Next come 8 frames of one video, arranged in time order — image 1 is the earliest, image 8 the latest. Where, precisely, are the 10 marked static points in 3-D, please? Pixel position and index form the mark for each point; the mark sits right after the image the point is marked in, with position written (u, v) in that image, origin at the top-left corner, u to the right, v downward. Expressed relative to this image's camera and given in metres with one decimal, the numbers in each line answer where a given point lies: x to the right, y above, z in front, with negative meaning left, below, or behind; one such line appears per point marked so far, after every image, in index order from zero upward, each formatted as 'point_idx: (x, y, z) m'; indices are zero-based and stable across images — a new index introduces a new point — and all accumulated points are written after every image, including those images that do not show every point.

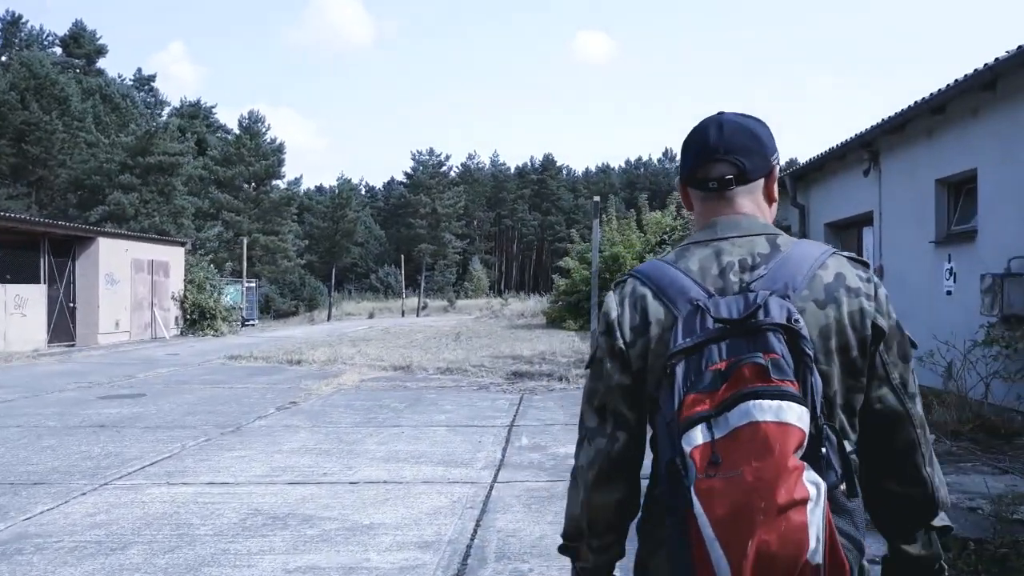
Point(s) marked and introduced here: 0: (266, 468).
0: (-1.9, -1.4, +6.2) m
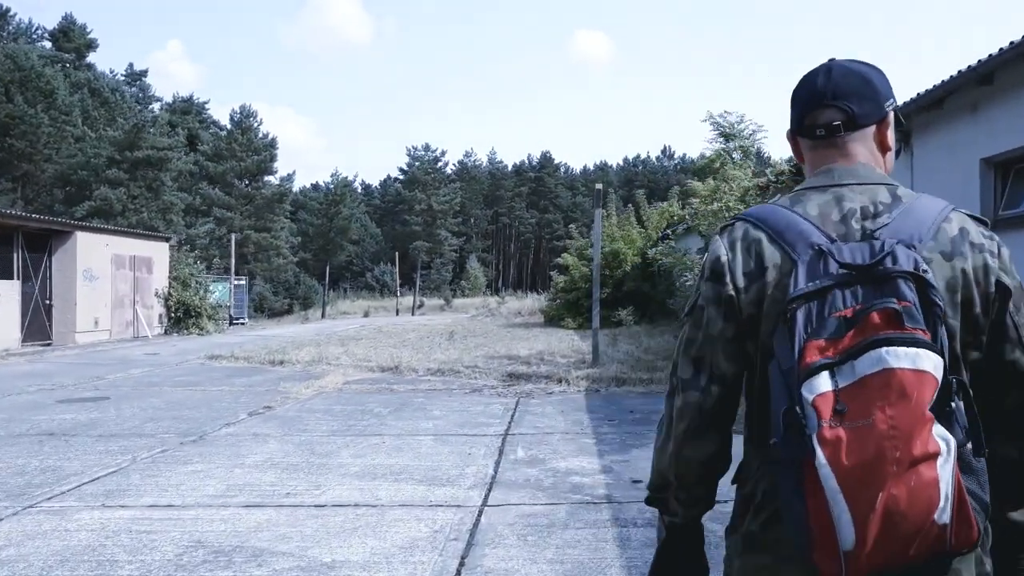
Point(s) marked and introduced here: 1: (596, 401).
0: (-1.9, -1.3, +5.4) m
1: (+0.9, -1.3, +9.1) m
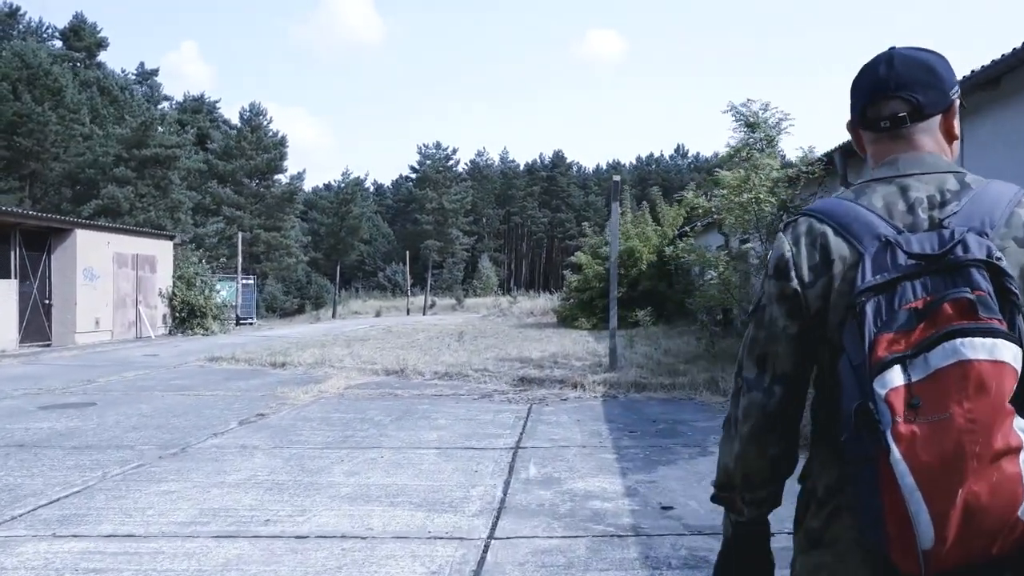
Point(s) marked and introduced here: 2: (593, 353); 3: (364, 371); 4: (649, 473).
0: (-1.8, -1.3, +4.7) m
1: (+1.1, -1.2, +8.4) m
2: (+1.2, -1.0, +12.0) m
3: (-2.1, -1.2, +11.8) m
4: (+0.9, -1.2, +5.5) m
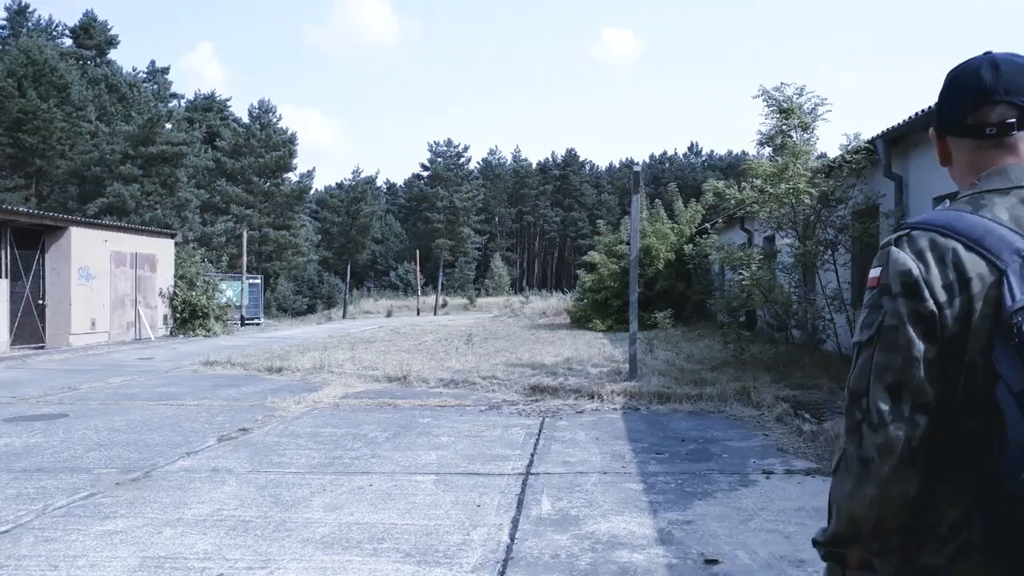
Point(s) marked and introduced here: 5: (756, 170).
0: (-1.8, -1.3, +3.9) m
1: (+1.1, -1.3, +7.5) m
2: (+1.4, -1.0, +11.2) m
3: (-2.0, -1.2, +11.0) m
4: (+1.0, -1.2, +4.6) m
5: (+2.7, +1.3, +9.2) m
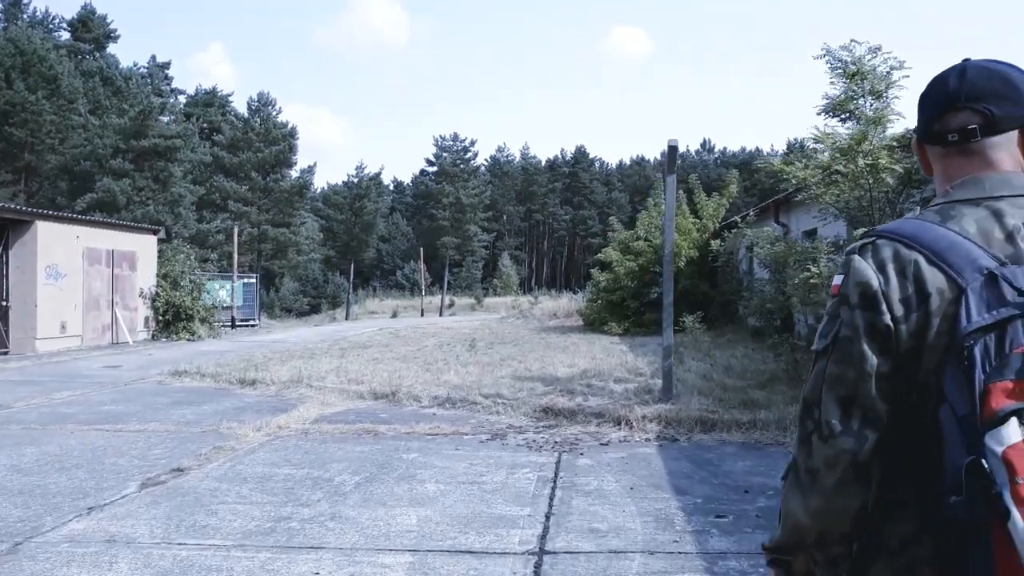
0: (-1.8, -1.3, +2.3) m
1: (+1.2, -1.3, +5.9) m
2: (+1.4, -1.0, +9.5) m
3: (-1.9, -1.2, +9.4) m
4: (+1.0, -1.2, +3.0) m
5: (+2.8, +1.3, +7.6) m
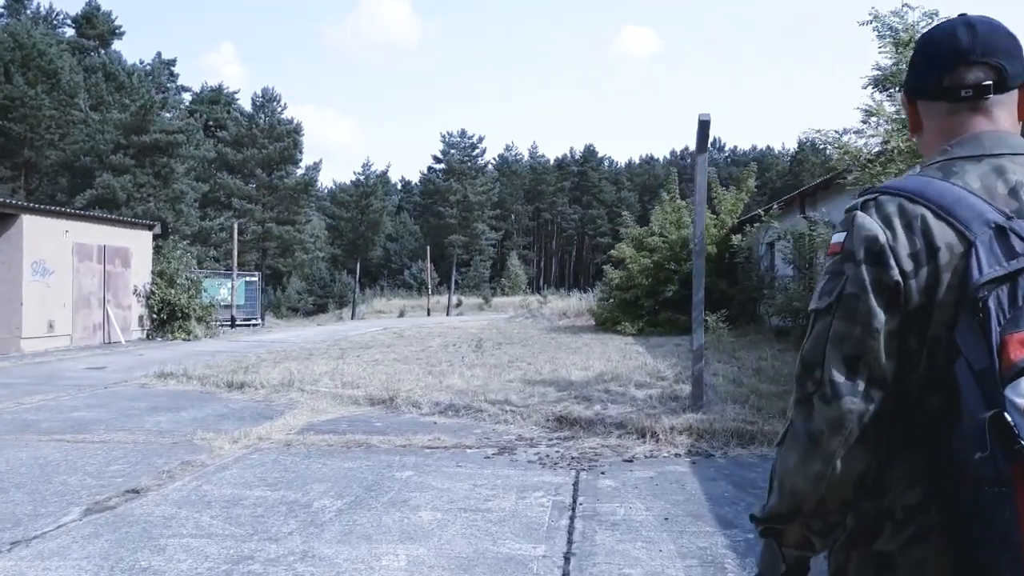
0: (-1.7, -1.2, +1.5) m
1: (+1.3, -1.2, +5.0) m
2: (+1.5, -0.9, +8.6) m
3: (-1.8, -1.2, +8.6) m
4: (+1.0, -1.2, +2.1) m
5: (+2.9, +1.4, +6.7) m
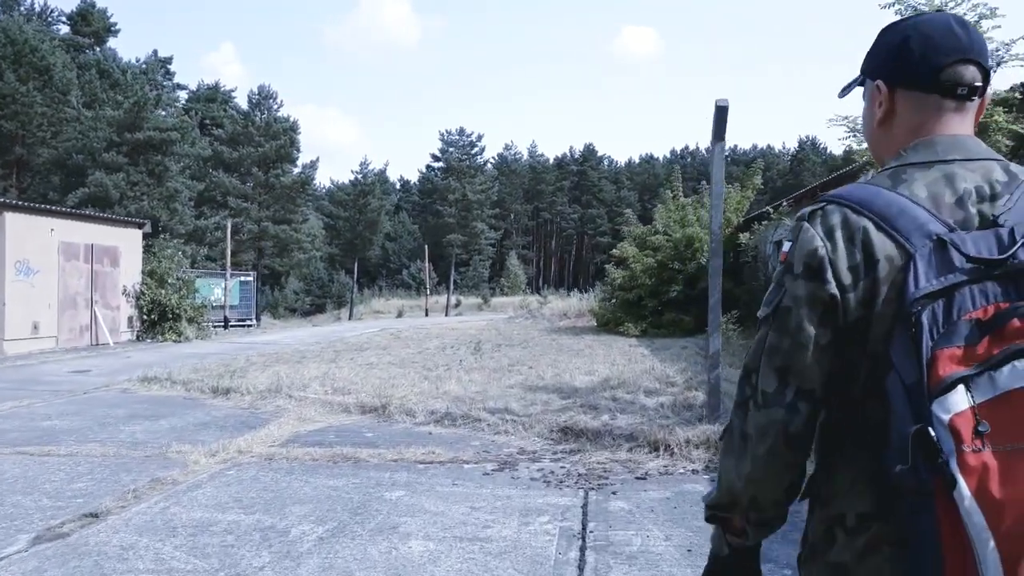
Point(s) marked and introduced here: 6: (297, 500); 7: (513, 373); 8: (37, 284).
0: (-1.7, -1.3, +0.9) m
1: (+1.3, -1.2, +4.5) m
2: (+1.5, -0.9, +8.1) m
3: (-1.8, -1.2, +8.1) m
4: (+1.0, -1.2, +1.6) m
5: (+2.9, +1.4, +6.2) m
6: (-1.3, -1.2, +4.9) m
7: (0.0, -1.0, +9.8) m
8: (-9.1, +0.1, +15.7) m
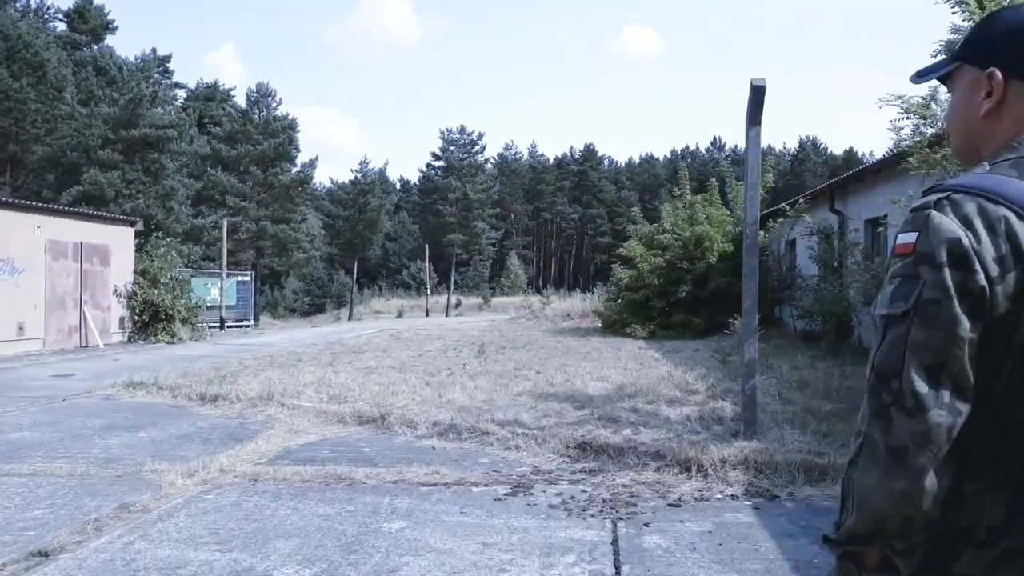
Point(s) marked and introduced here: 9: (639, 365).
0: (-1.6, -1.3, +0.3) m
1: (+1.4, -1.2, +3.9) m
2: (+1.6, -0.9, +7.5) m
3: (-1.7, -1.2, +7.4) m
4: (+1.1, -1.2, +0.9) m
5: (+3.0, +1.4, +5.6) m
6: (-1.2, -1.2, +4.2) m
7: (+0.1, -1.0, +9.1) m
8: (-9.0, +0.1, +15.1) m
9: (+1.6, -1.0, +10.5) m
